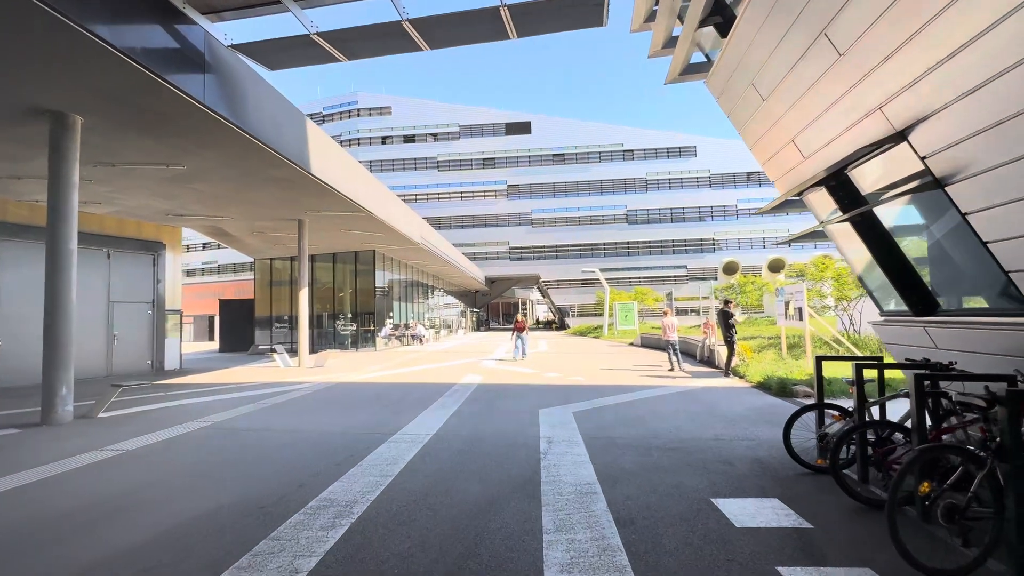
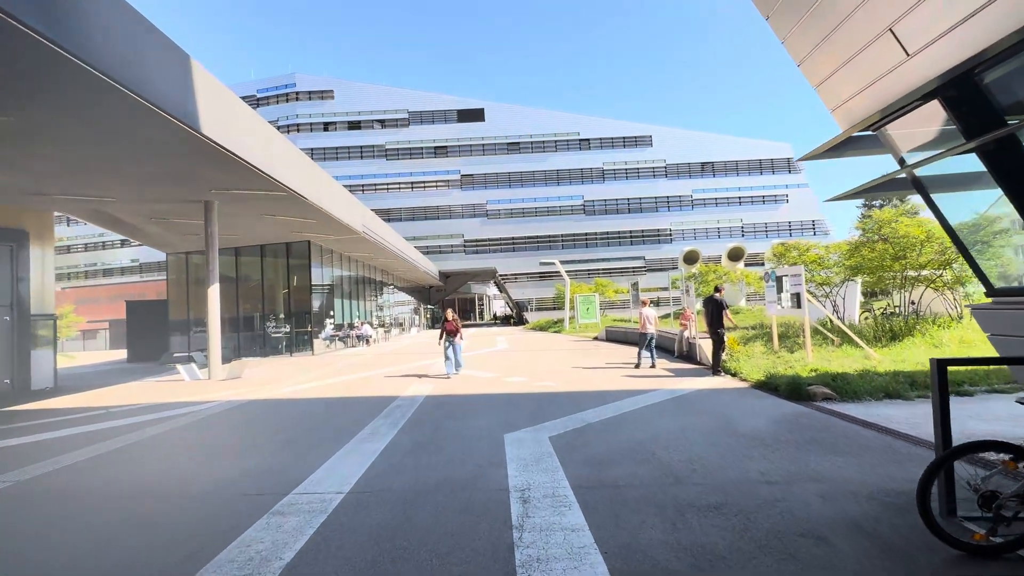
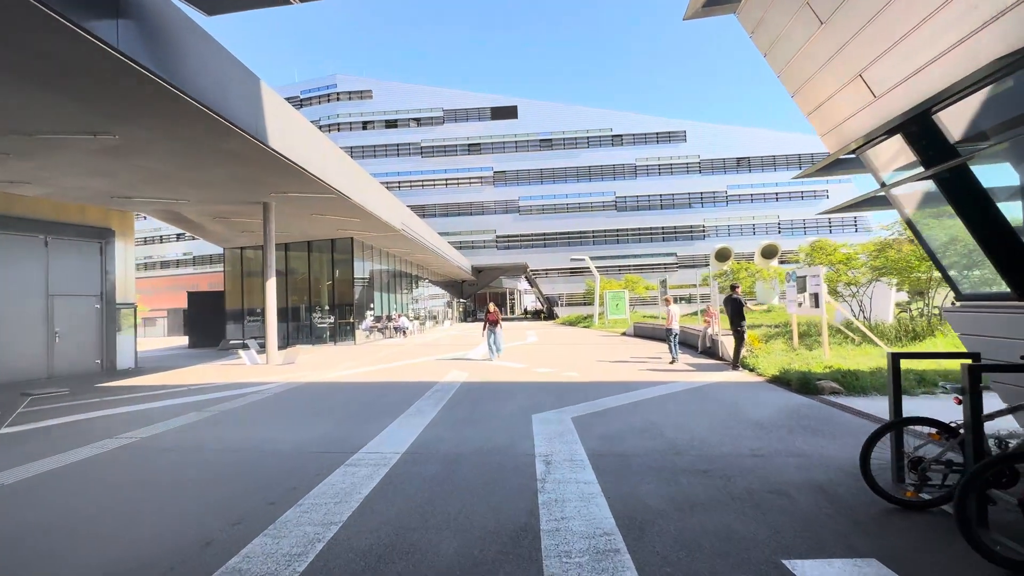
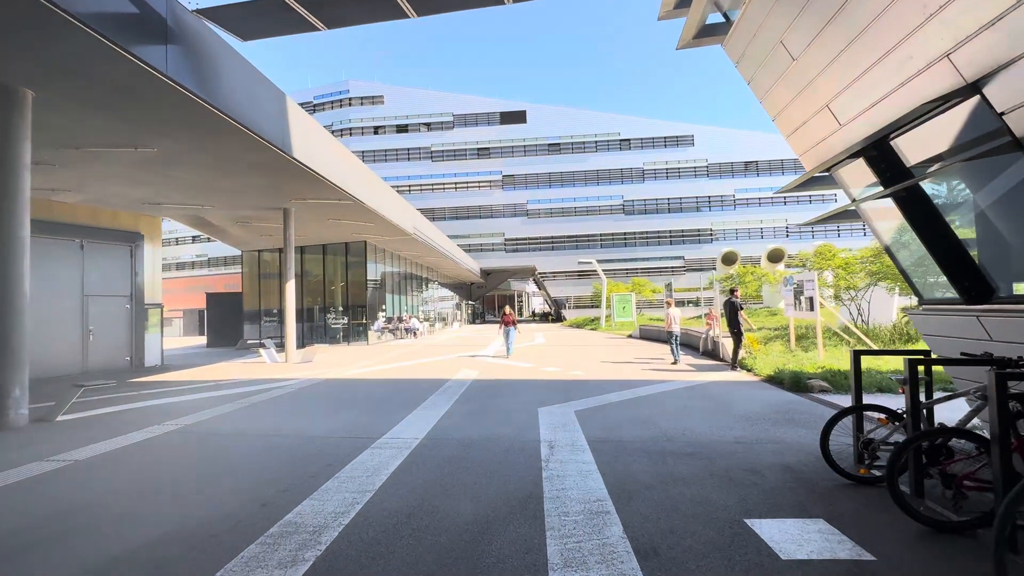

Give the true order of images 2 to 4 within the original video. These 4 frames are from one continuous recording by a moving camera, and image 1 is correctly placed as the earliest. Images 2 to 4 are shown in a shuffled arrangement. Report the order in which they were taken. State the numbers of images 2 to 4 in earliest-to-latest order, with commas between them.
4, 3, 2
